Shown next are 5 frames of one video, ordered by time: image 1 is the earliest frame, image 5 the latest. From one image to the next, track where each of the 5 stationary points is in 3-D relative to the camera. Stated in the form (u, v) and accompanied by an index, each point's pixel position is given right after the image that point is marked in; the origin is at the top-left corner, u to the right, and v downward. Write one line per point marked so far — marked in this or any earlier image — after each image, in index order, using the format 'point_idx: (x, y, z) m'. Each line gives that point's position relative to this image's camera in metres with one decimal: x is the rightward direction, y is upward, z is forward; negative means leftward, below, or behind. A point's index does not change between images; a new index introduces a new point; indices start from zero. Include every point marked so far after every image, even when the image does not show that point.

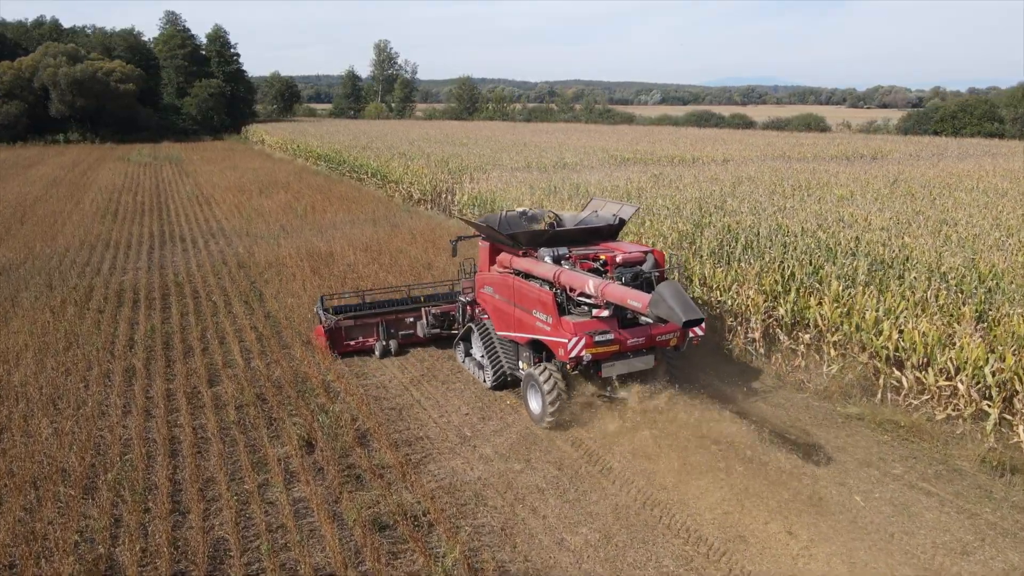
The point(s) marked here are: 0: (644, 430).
0: (+1.2, -1.3, +7.1) m
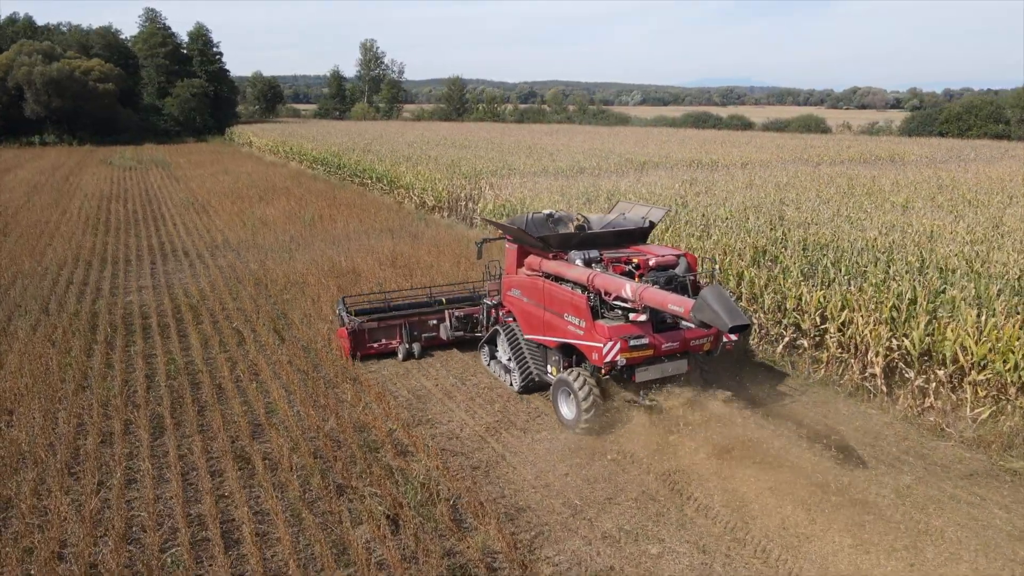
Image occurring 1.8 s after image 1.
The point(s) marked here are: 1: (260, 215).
0: (+2.1, -1.6, +6.0) m
1: (-6.2, +1.8, +18.7) m
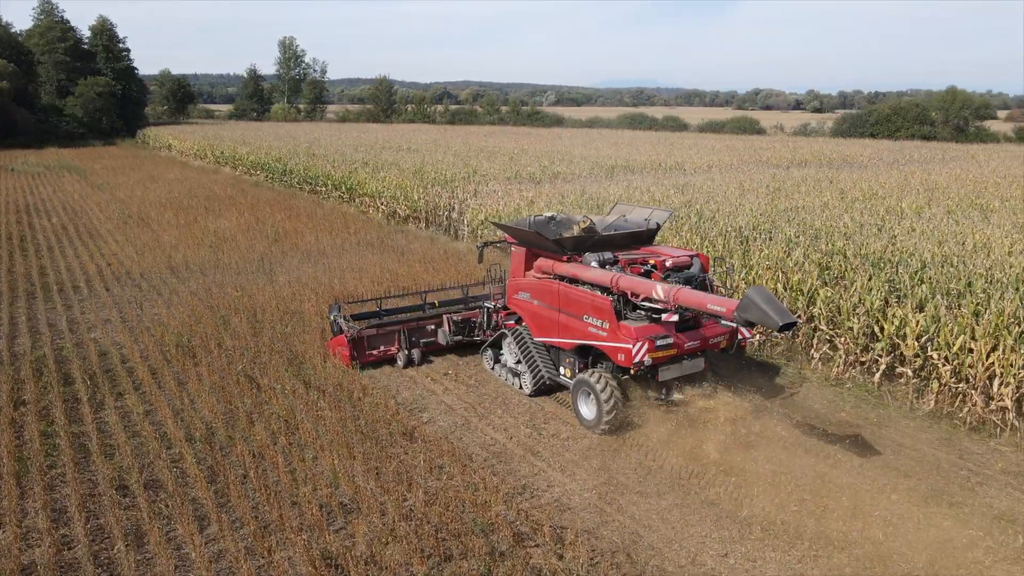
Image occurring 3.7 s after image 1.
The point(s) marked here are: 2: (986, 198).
0: (+3.2, -1.9, +5.2) m
1: (-6.6, +1.3, +16.9) m
2: (+9.7, +1.8, +15.6) m
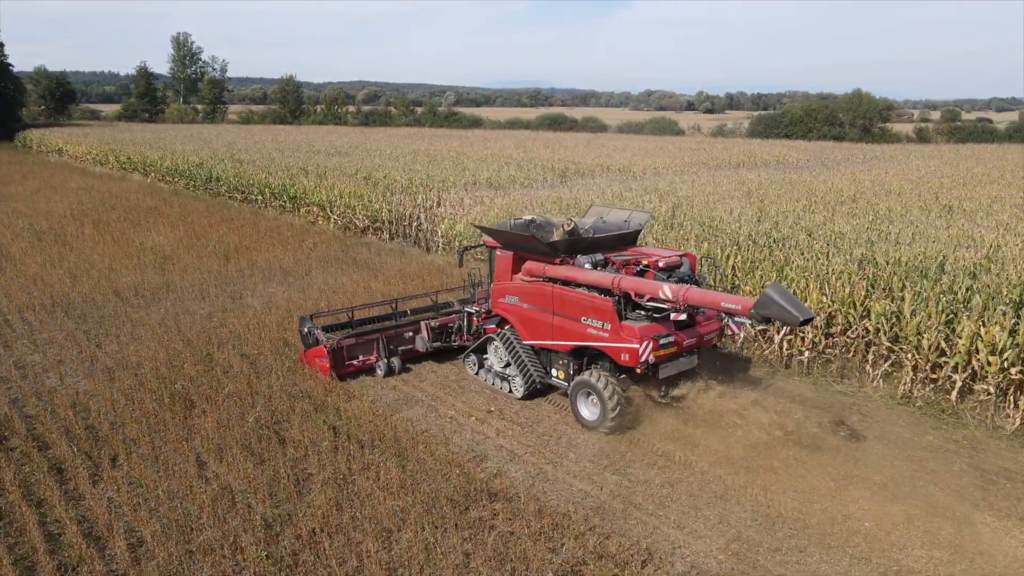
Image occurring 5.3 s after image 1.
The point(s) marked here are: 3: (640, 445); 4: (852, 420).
0: (+4.1, -2.0, +4.8) m
1: (-7.2, +0.8, +15.1) m
2: (+9.2, +1.9, +16.0) m
3: (+1.2, -1.5, +7.2) m
4: (+3.4, -1.3, +7.6) m
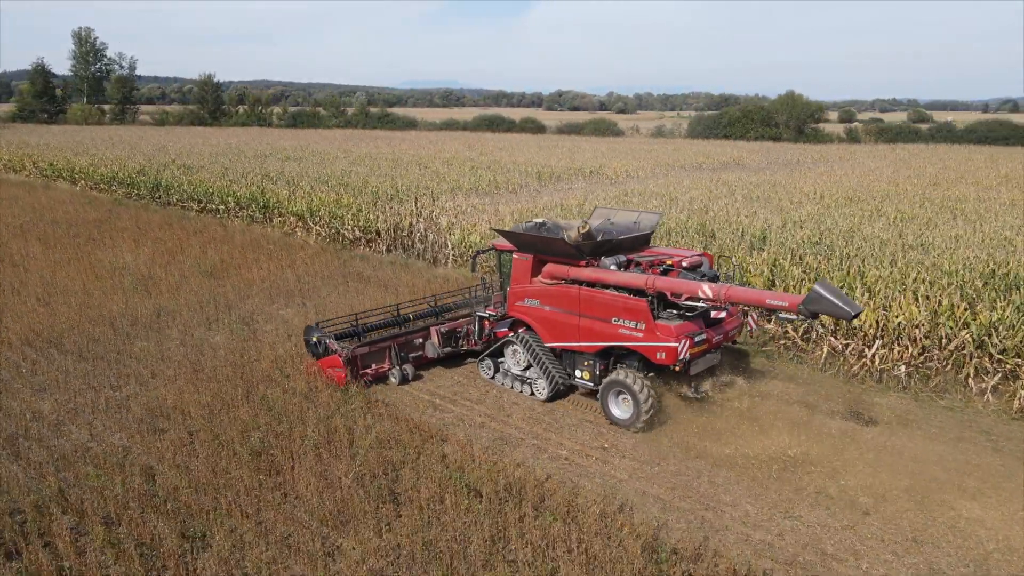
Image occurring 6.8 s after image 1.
0: (+5.6, -2.1, +4.6) m
1: (-7.0, +0.4, +13.5) m
2: (+9.1, +1.9, +16.3) m
3: (+2.3, -1.6, +6.6) m
4: (+4.5, -1.5, +7.3) m
